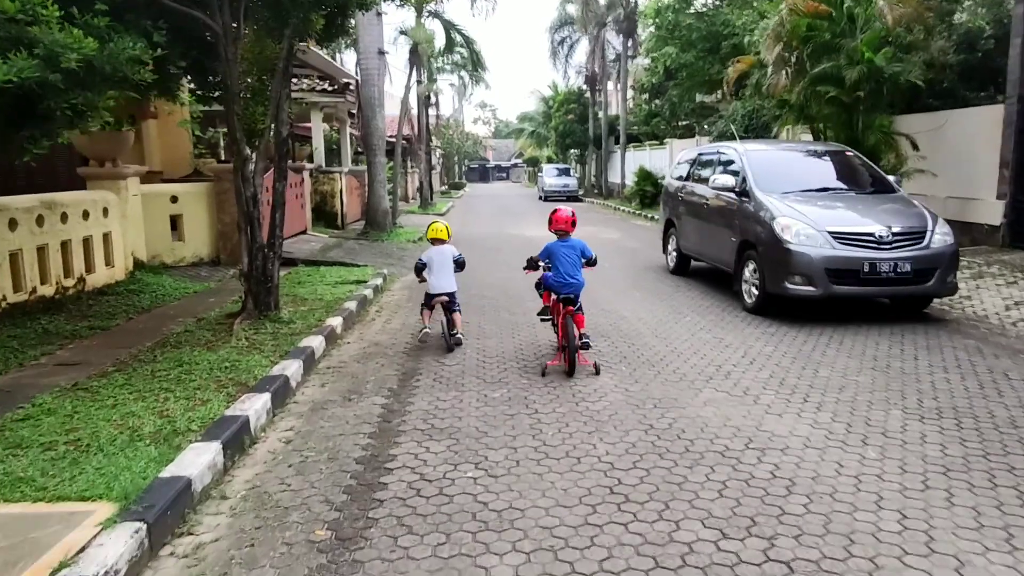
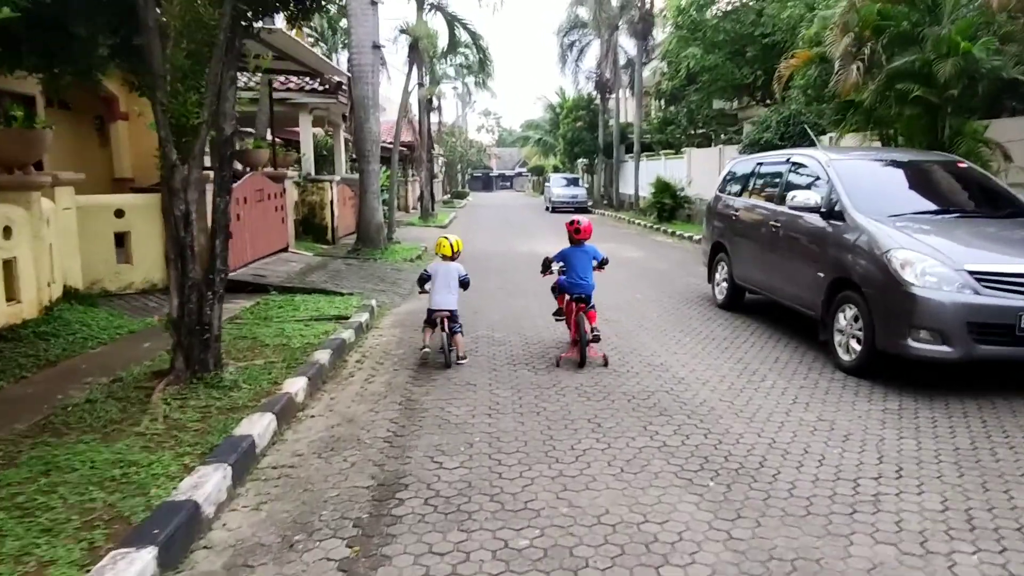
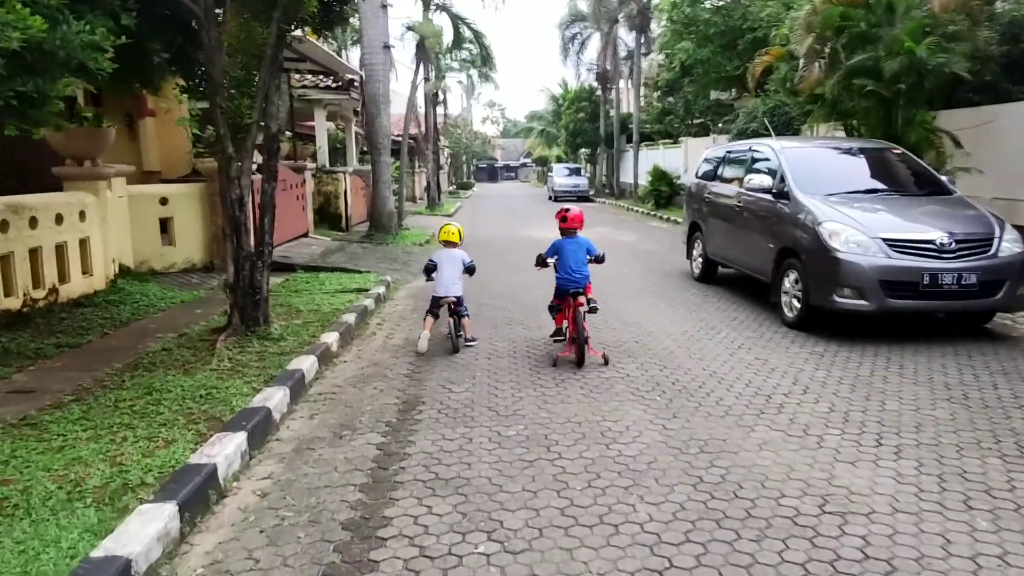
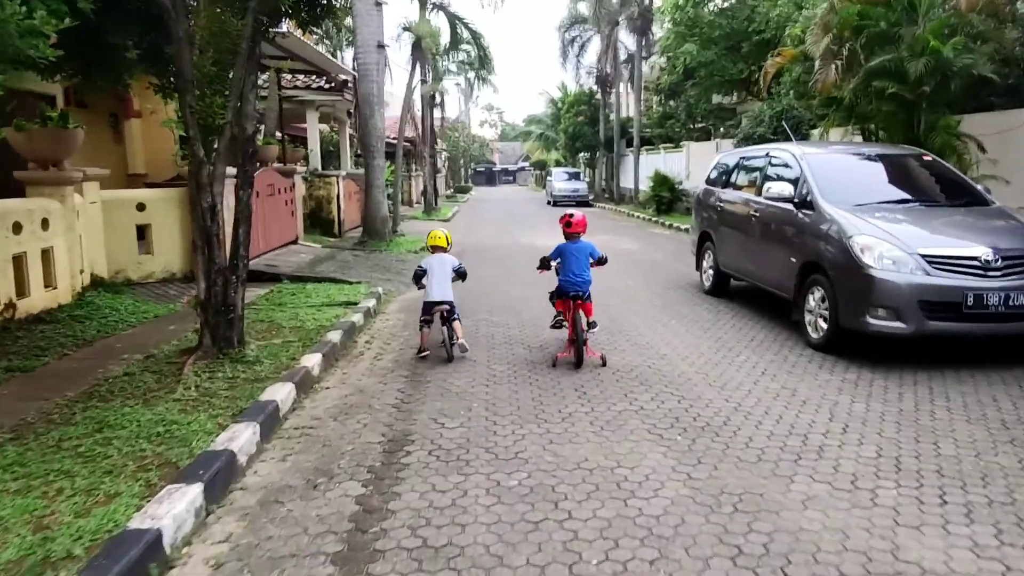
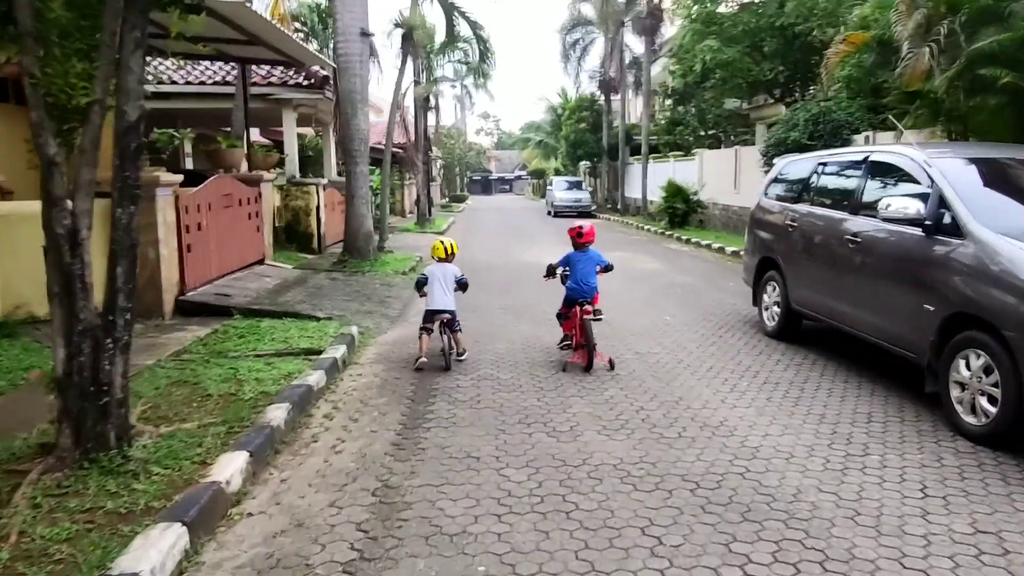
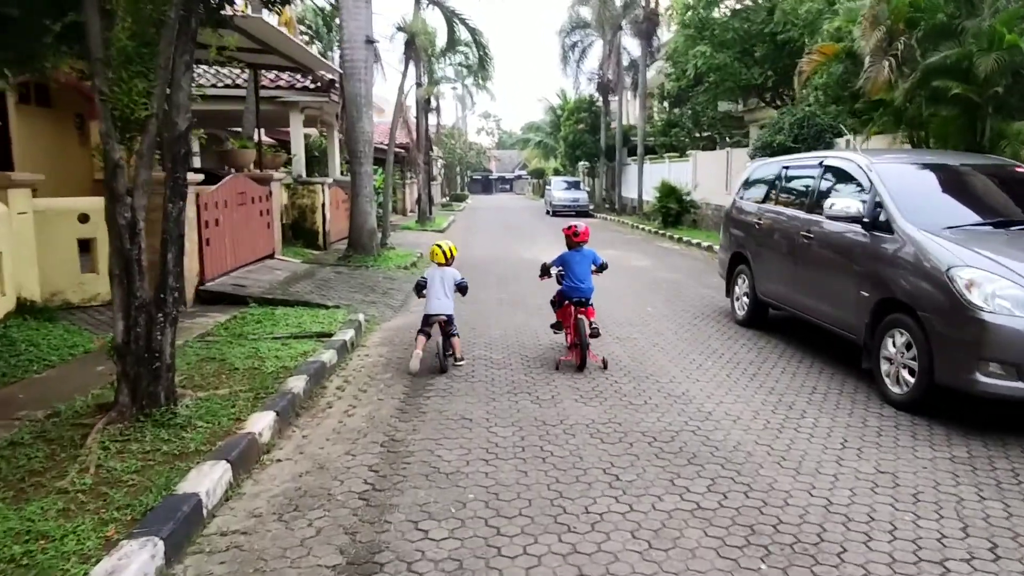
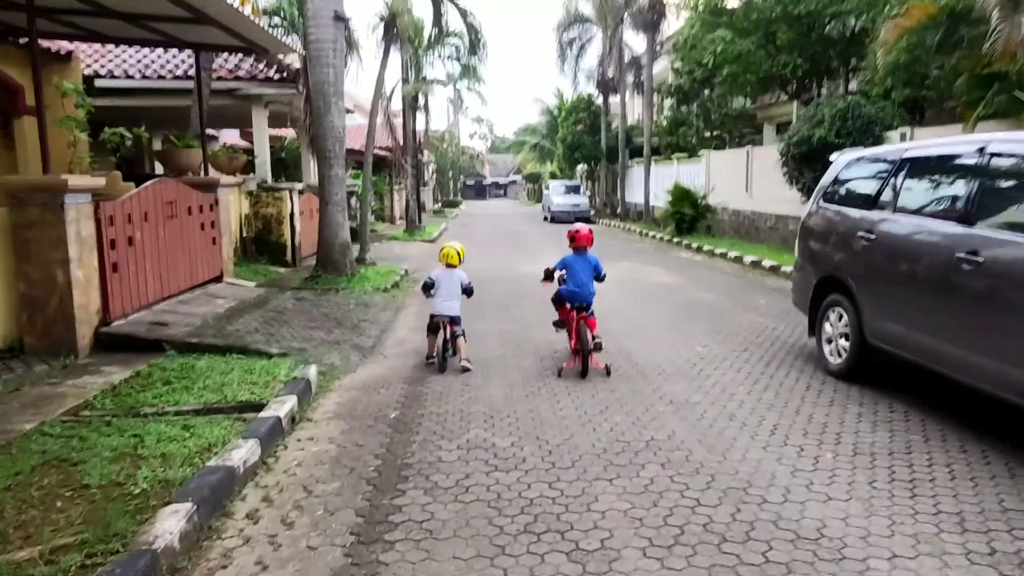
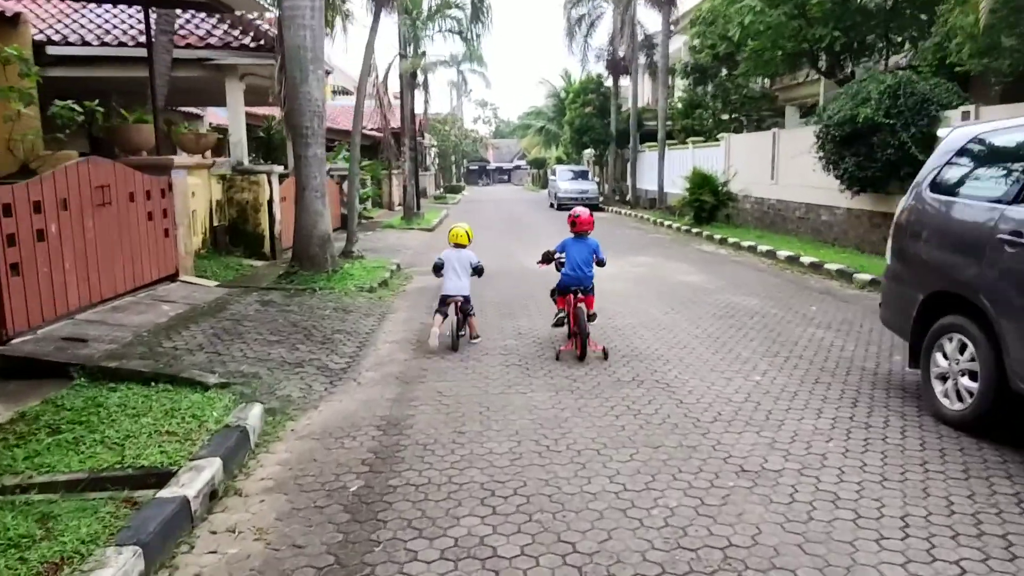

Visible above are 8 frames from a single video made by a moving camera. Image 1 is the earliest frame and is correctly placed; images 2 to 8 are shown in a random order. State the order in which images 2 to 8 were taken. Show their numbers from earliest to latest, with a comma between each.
3, 4, 2, 6, 5, 7, 8
